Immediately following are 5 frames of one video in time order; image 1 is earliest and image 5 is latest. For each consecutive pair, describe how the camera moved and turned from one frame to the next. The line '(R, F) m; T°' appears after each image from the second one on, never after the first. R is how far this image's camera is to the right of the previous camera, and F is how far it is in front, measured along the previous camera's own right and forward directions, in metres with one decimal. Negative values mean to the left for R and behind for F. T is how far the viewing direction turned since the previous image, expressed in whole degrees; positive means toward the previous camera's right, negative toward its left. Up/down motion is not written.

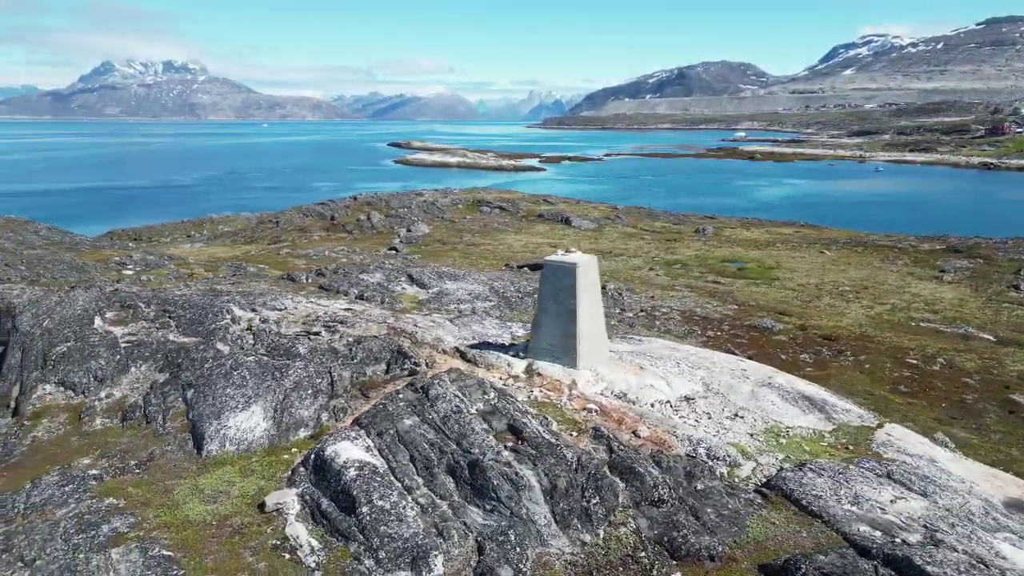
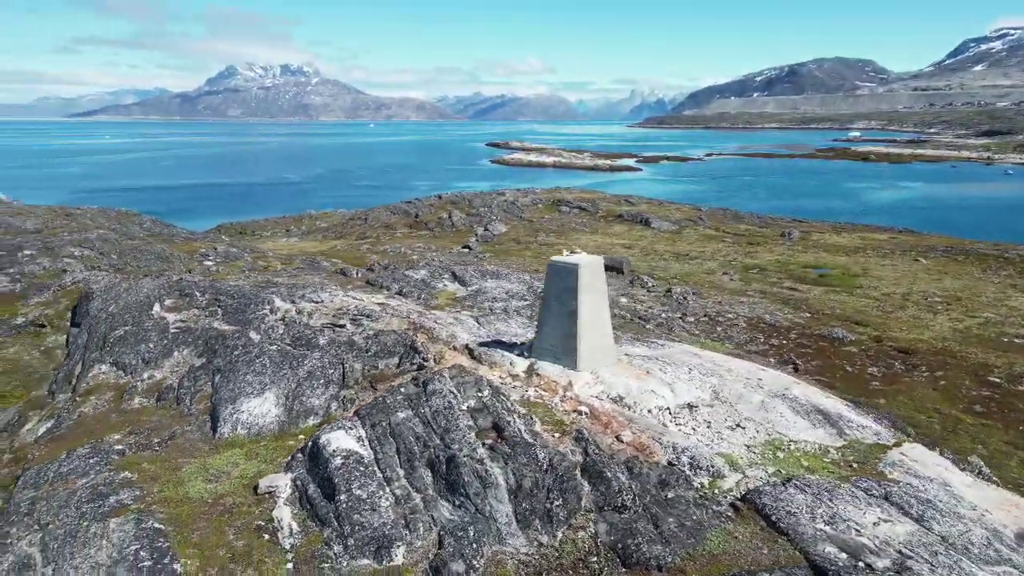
(+2.4, +0.1) m; -7°
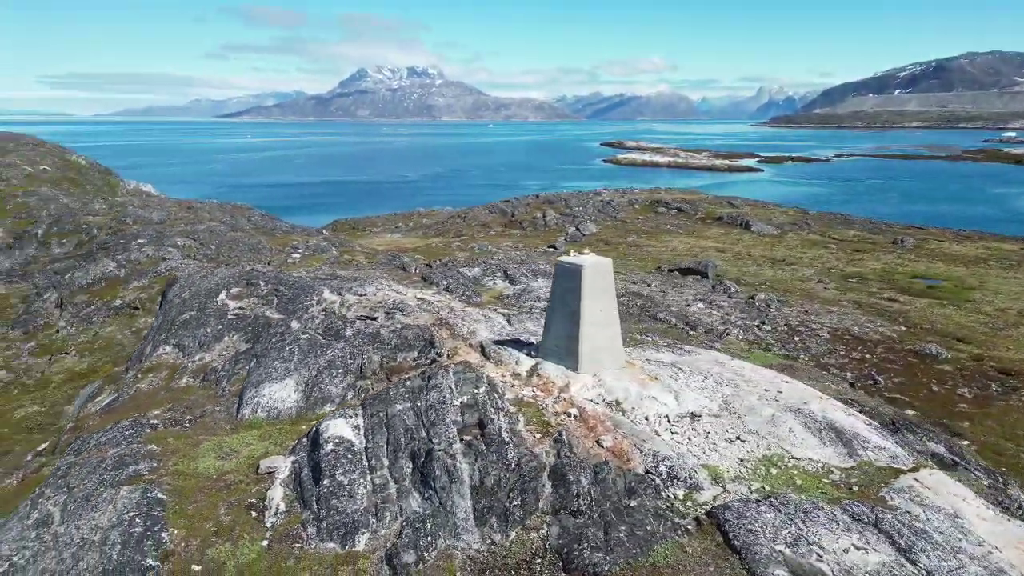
(+2.7, +0.2) m; -8°
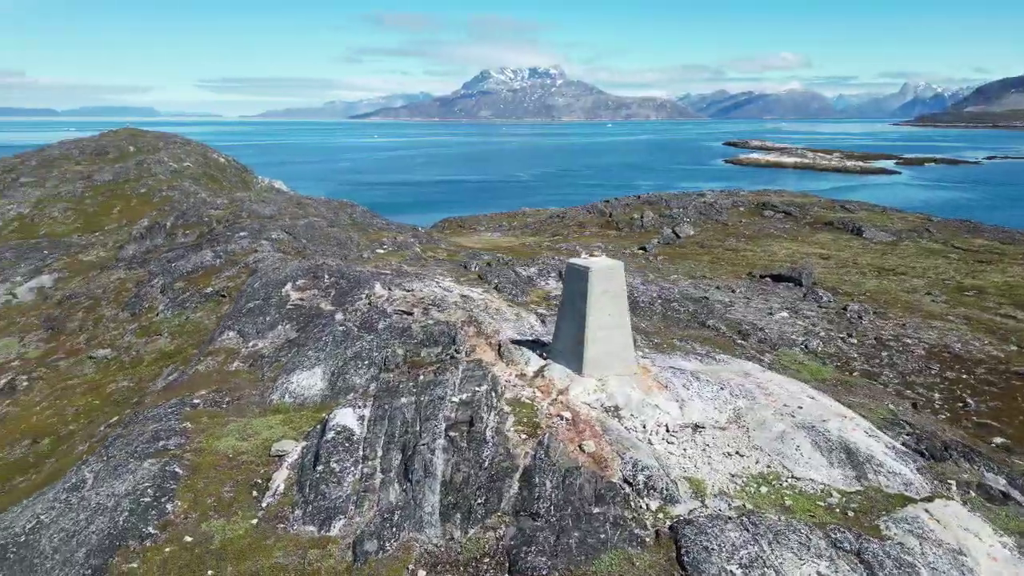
(+2.7, +0.2) m; -9°
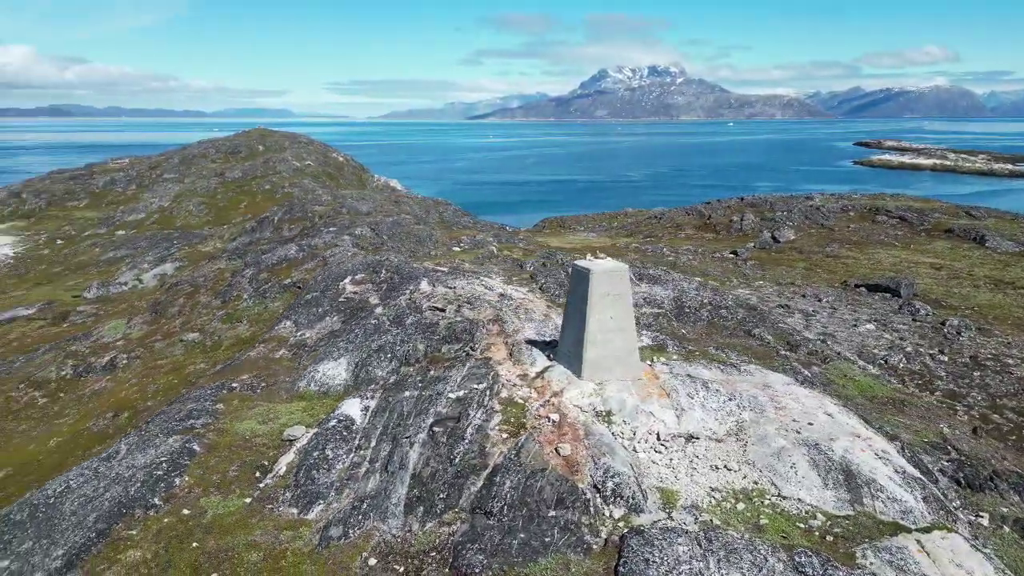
(+2.7, +0.1) m; -8°
